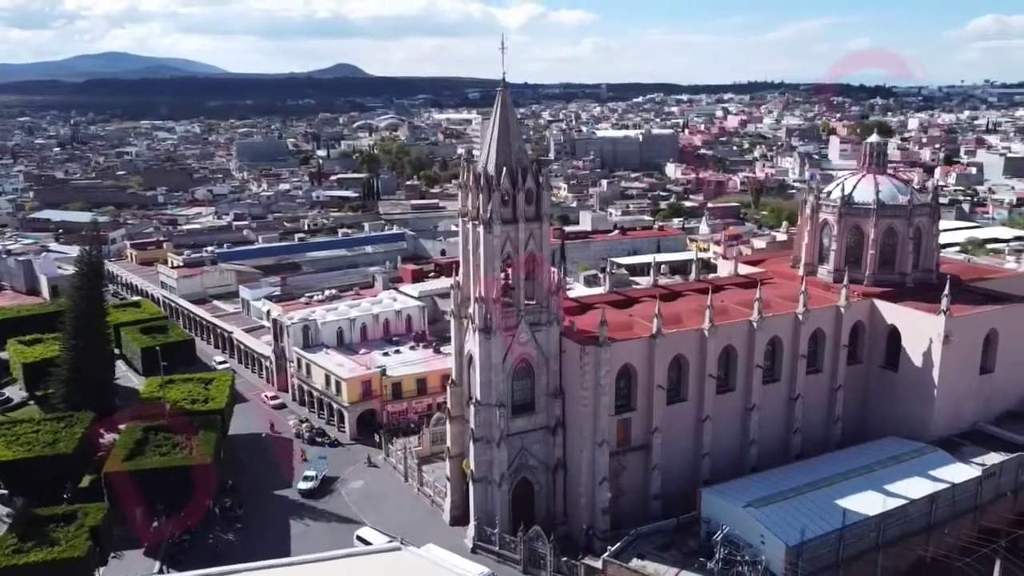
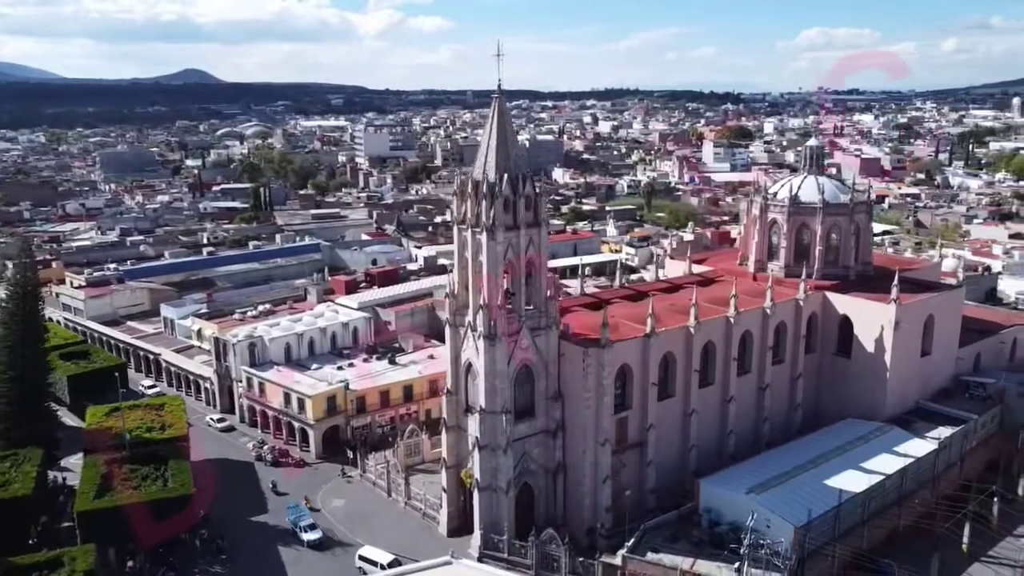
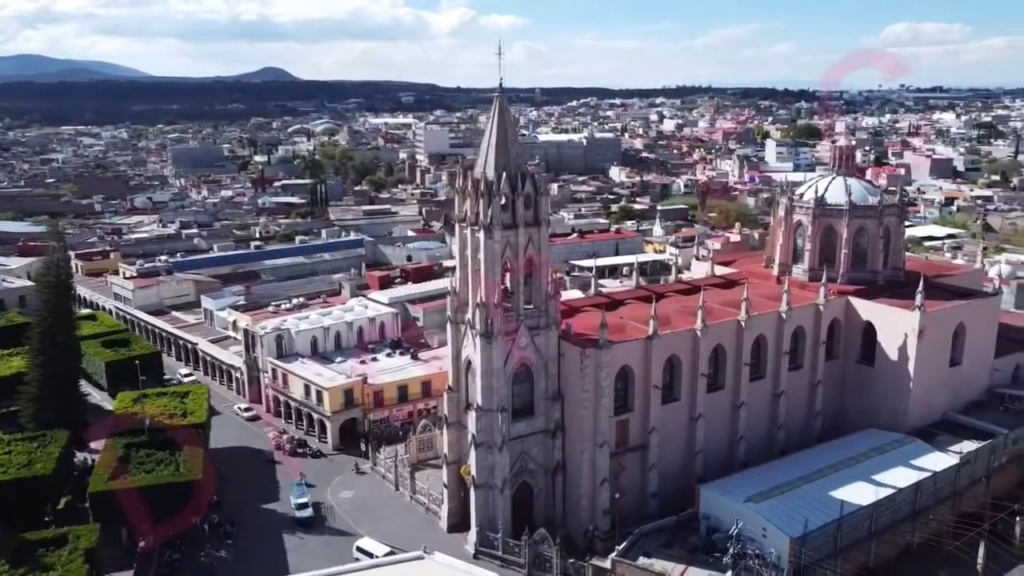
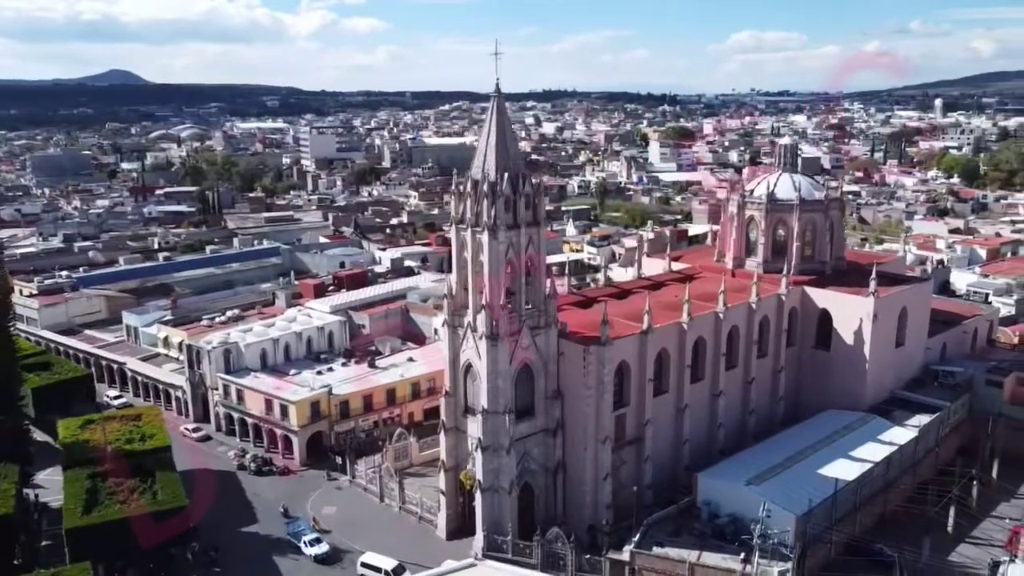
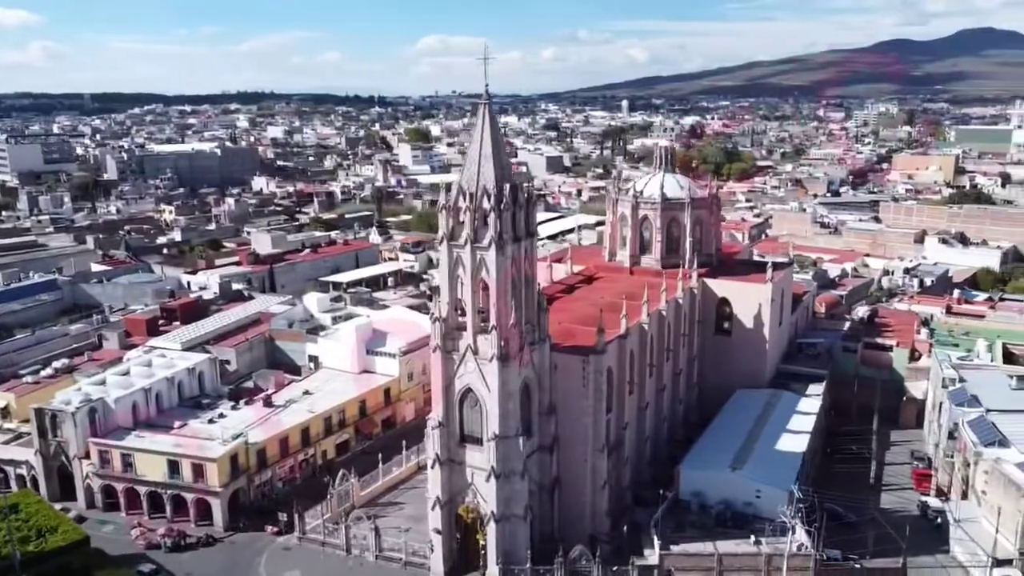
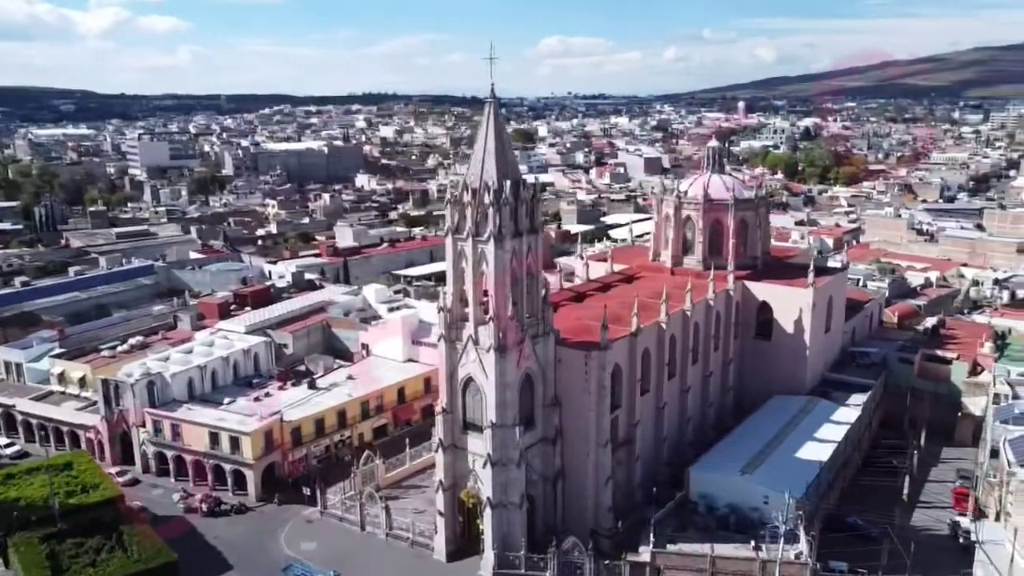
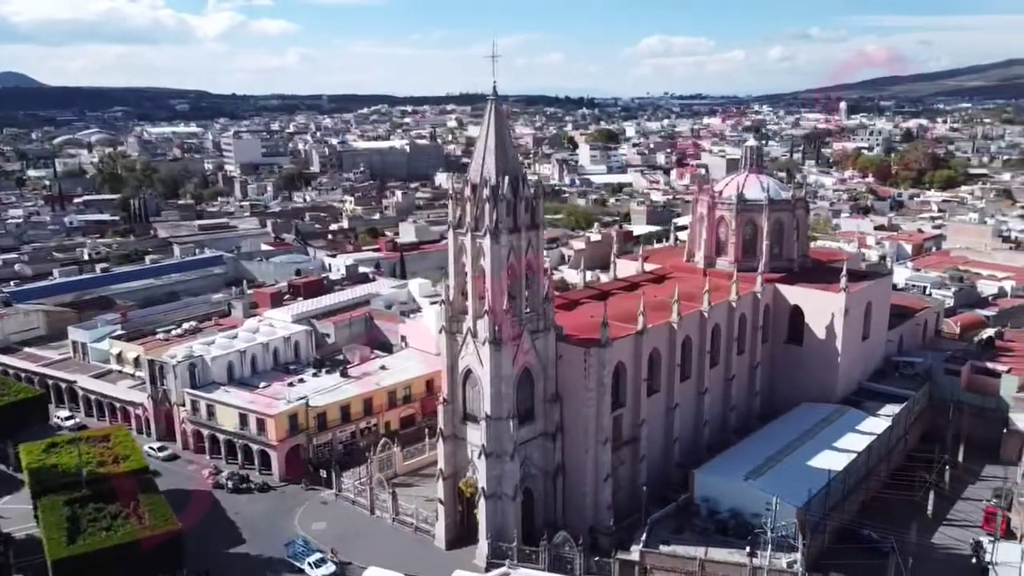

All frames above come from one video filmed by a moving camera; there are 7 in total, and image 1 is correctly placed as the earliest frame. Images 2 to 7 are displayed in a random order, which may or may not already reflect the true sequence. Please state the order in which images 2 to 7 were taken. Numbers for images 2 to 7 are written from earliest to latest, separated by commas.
3, 2, 4, 7, 6, 5
